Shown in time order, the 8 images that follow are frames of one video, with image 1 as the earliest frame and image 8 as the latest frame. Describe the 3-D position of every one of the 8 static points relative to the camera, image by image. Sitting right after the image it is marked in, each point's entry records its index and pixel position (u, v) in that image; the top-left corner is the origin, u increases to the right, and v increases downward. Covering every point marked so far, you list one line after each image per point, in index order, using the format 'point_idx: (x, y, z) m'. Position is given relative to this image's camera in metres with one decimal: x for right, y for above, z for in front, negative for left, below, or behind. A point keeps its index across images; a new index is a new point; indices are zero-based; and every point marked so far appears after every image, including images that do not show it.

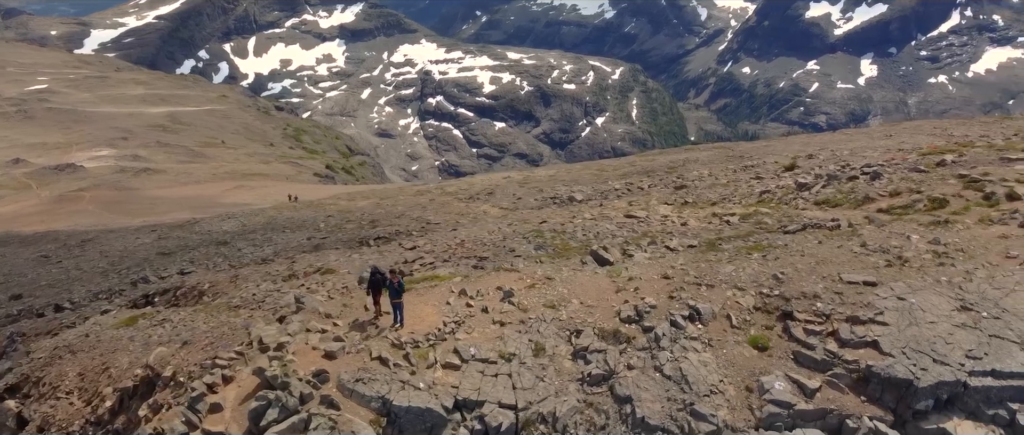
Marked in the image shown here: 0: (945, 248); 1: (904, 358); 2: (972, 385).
0: (+8.7, -0.6, +16.6) m
1: (+6.4, -2.3, +13.5) m
2: (+7.3, -2.7, +13.3) m
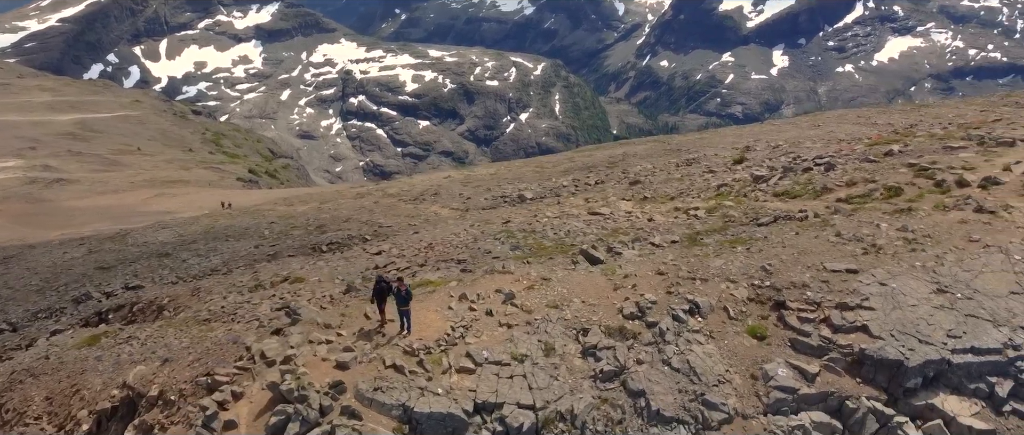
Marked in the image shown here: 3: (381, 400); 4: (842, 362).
0: (+8.6, -0.4, +17.7) m
1: (+6.6, -2.1, +14.4) m
2: (+7.5, -2.5, +14.2) m
3: (-2.1, -2.9, +13.4) m
4: (+5.7, -2.5, +14.3) m
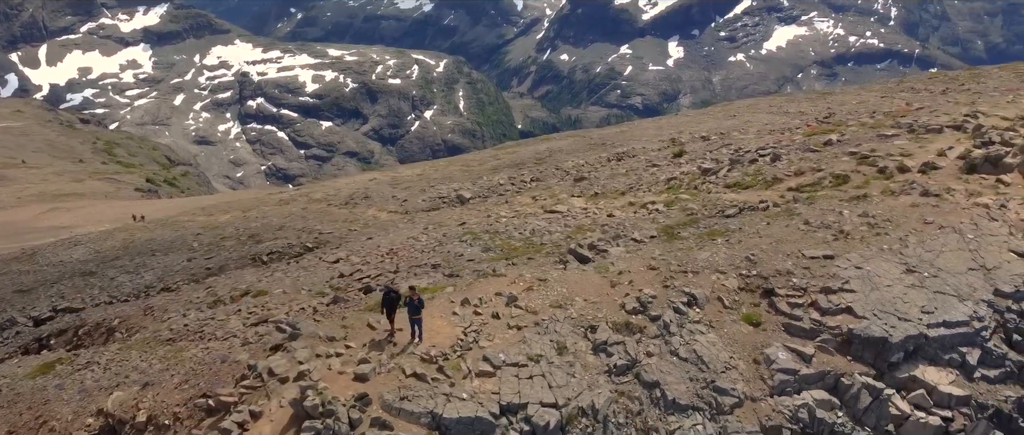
0: (+8.4, -0.1, +19.1) m
1: (+6.9, -1.9, +15.6) m
2: (+7.8, -2.2, +15.5) m
3: (-1.7, -3.1, +13.6) m
4: (+5.9, -2.3, +15.3) m
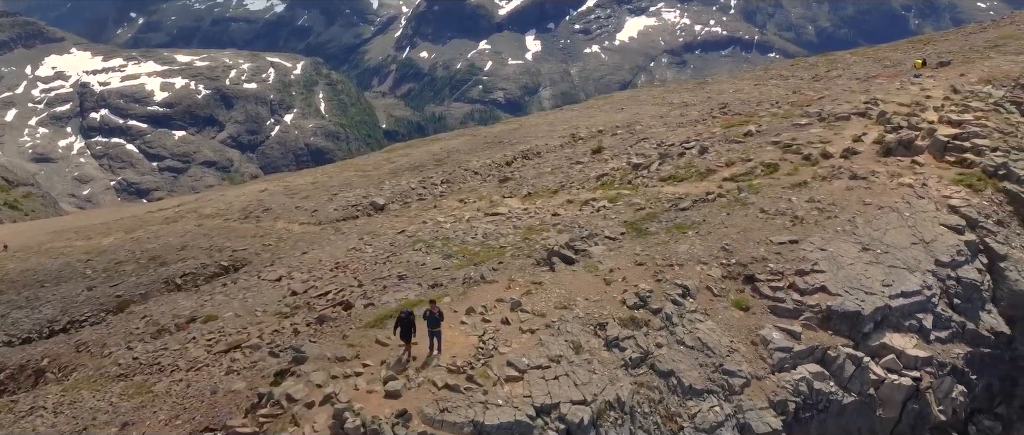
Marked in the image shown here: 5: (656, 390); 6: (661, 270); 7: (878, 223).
0: (+7.8, +0.3, +20.9) m
1: (+7.0, -1.6, +17.2) m
2: (+7.9, -1.8, +17.3) m
3: (-1.0, -3.4, +13.9) m
4: (+6.1, -2.1, +16.8) m
5: (+2.7, -3.2, +15.2) m
6: (+3.2, -1.1, +17.9) m
7: (+8.8, -0.1, +19.8) m
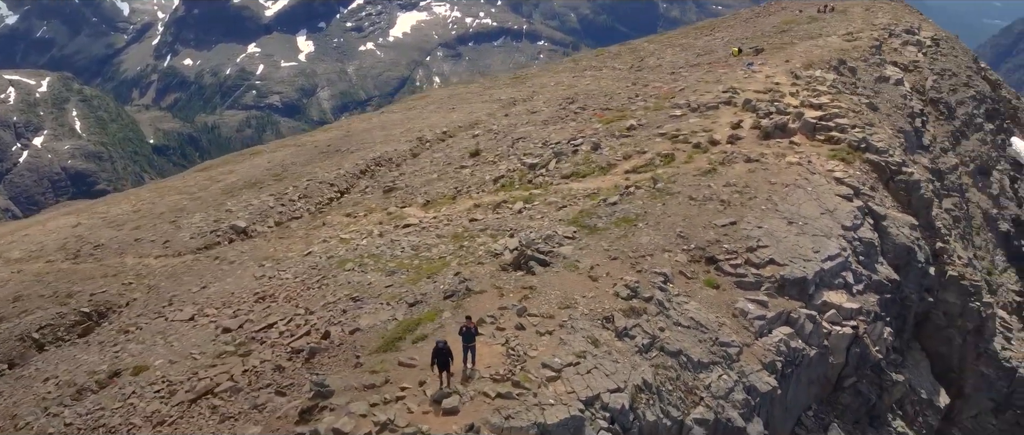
0: (+6.4, +0.9, +23.8) m
1: (+6.8, -1.1, +20.1) m
2: (+7.7, -1.3, +20.4) m
3: (+0.1, -3.7, +14.8) m
4: (+6.1, -1.7, +19.5) m
5: (+3.3, -3.1, +17.0) m
6: (+2.9, -1.0, +19.8) m
7: (+7.7, +0.5, +23.0) m
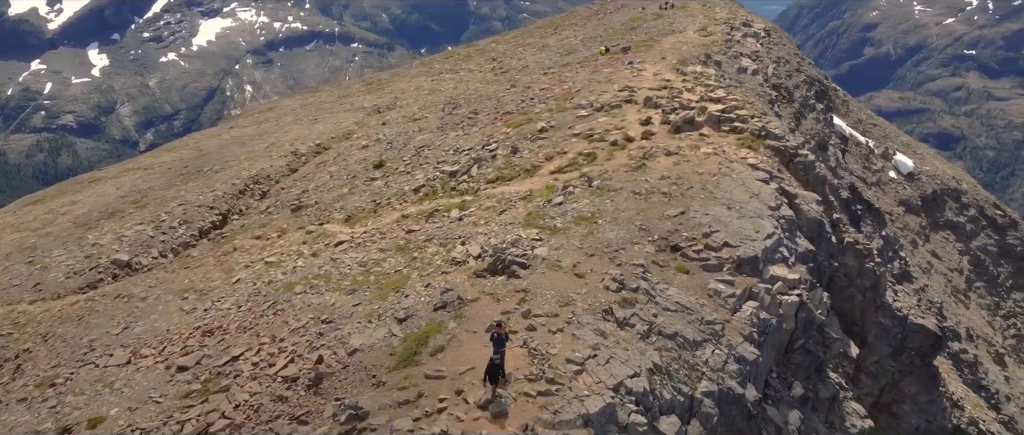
0: (+5.0, +1.2, +25.9) m
1: (+6.2, -0.7, +22.4) m
2: (+7.1, -0.8, +22.9) m
3: (+1.0, -3.9, +15.9) m
4: (+5.7, -1.3, +21.7) m
5: (+3.6, -3.0, +18.7) m
6: (+2.6, -1.0, +21.3) m
7: (+6.4, +1.0, +25.4) m
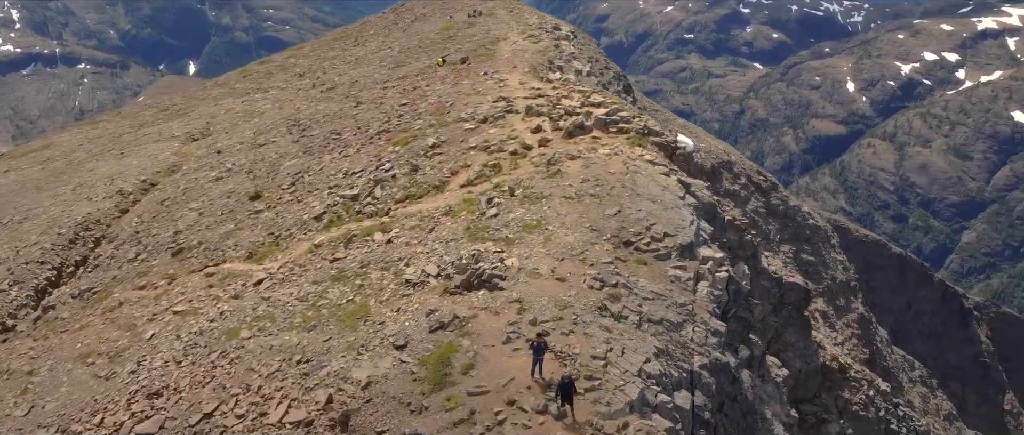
0: (+2.7, +1.2, +28.3) m
1: (+5.1, -0.5, +25.3) m
2: (+5.7, -0.4, +26.0) m
3: (+2.3, -4.1, +17.7) m
4: (+4.9, -1.1, +24.4) m
5: (+3.9, -3.0, +21.0) m
6: (+1.9, -1.1, +23.2) m
7: (+4.2, +1.2, +28.2) m
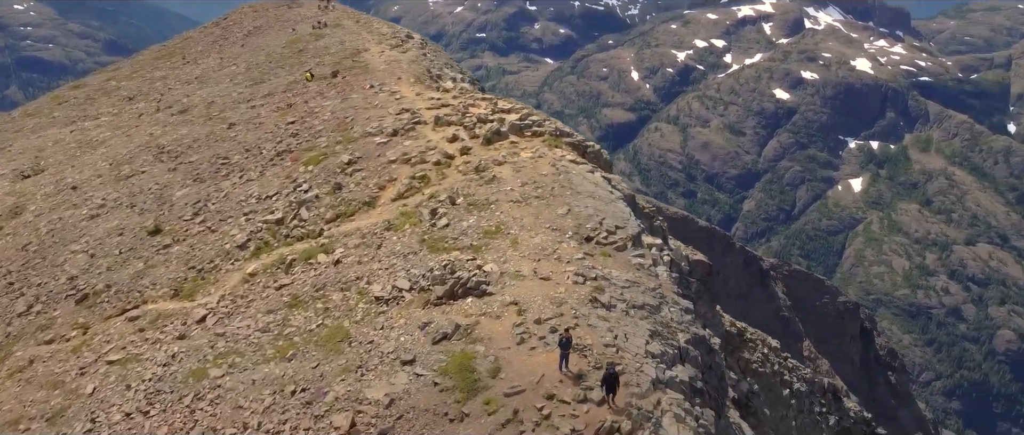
0: (+0.6, +1.2, +29.7) m
1: (+3.8, -0.2, +27.4) m
2: (+4.3, -0.1, +28.2) m
3: (+3.2, -4.0, +19.4) m
4: (+3.8, -0.9, +26.5) m
5: (+3.8, -2.8, +23.0) m
6: (+1.2, -1.2, +24.6) m
7: (+2.1, +1.3, +30.0) m
